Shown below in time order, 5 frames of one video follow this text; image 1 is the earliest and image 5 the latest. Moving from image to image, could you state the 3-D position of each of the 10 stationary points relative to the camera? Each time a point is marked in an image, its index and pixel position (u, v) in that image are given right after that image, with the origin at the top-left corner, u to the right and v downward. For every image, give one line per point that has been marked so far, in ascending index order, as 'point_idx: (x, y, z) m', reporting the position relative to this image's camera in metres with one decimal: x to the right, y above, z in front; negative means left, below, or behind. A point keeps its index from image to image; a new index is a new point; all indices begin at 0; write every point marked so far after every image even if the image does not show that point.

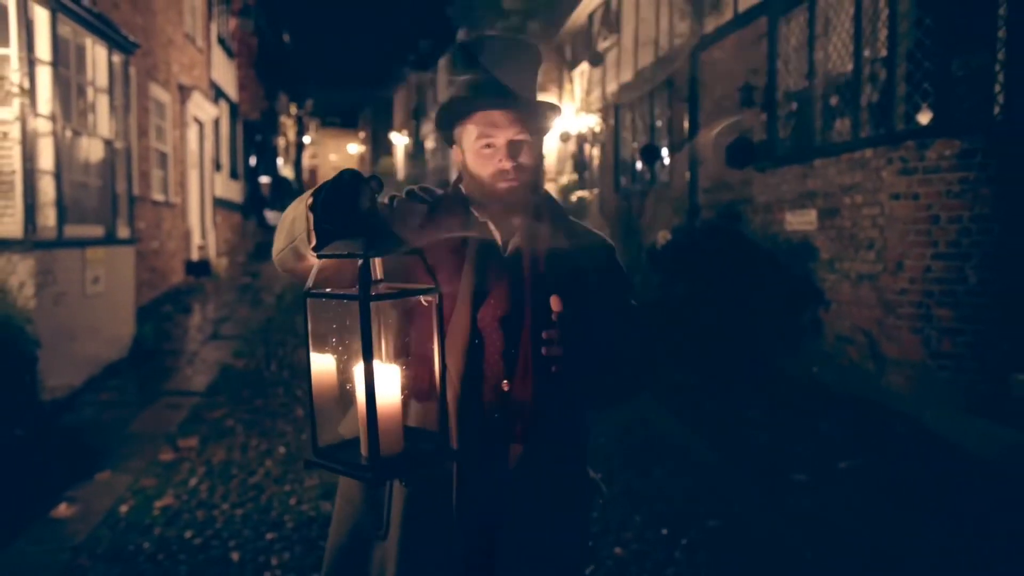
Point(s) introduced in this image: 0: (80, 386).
0: (-4.0, -0.9, +7.6) m
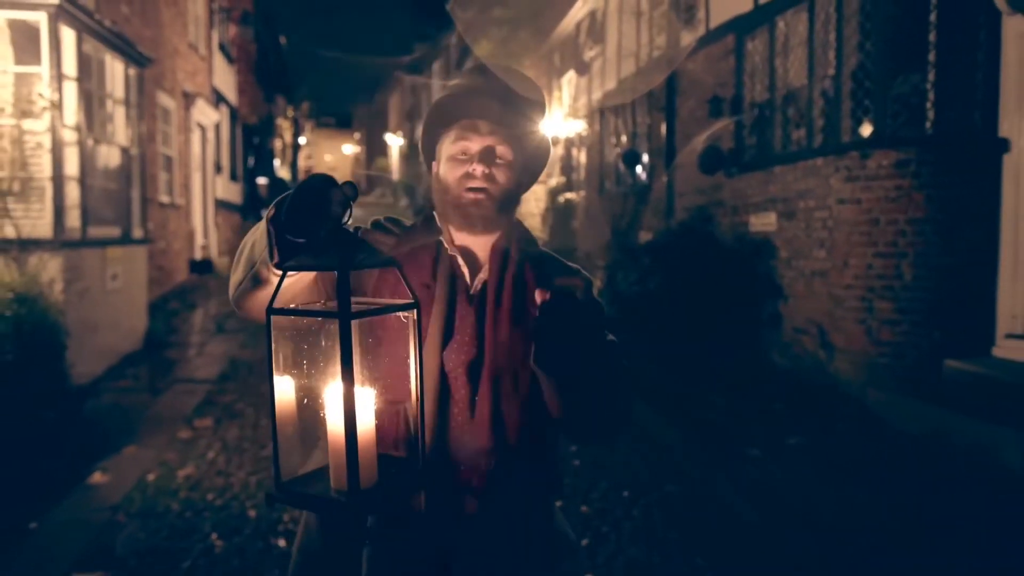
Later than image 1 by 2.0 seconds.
0: (-4.2, -0.9, +8.2) m
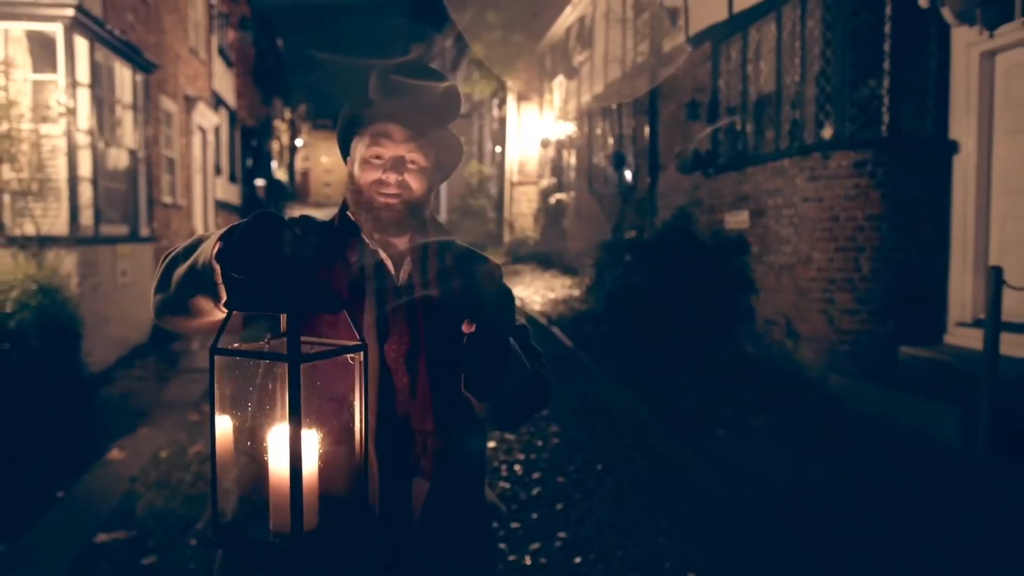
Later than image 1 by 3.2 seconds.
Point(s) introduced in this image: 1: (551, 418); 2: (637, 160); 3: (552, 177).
0: (-4.3, -0.8, +8.7) m
1: (+0.3, -1.2, +7.3) m
2: (+2.0, +2.1, +13.1) m
3: (+0.9, +2.6, +19.2) m
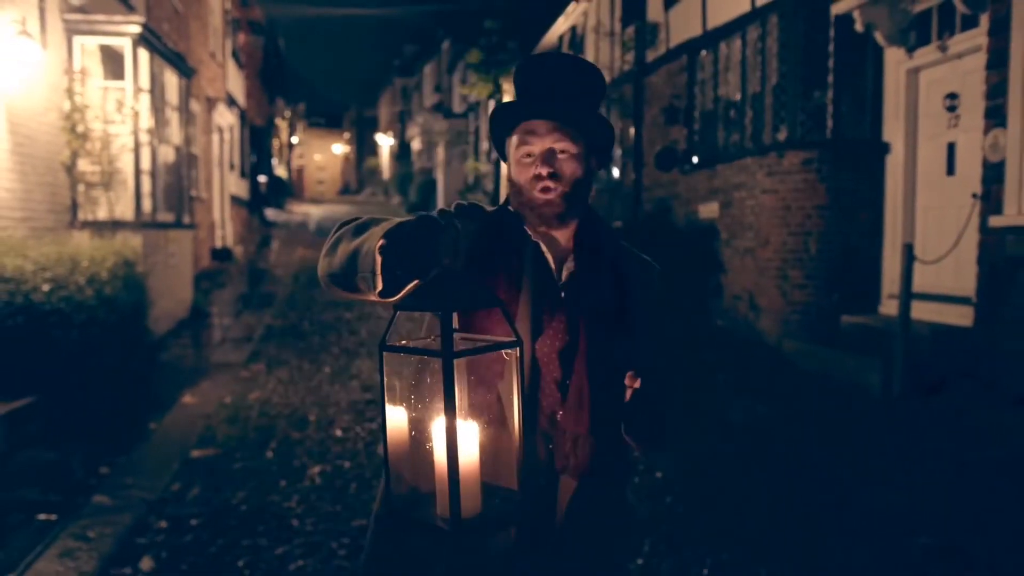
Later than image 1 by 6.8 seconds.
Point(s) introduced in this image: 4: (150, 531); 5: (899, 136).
0: (-4.3, -0.6, +10.0) m
1: (+0.4, -0.9, +8.6) m
2: (+2.0, +2.3, +14.4) m
3: (+0.8, +2.9, +20.6) m
4: (-2.2, -1.5, +4.9) m
5: (+4.0, +1.6, +8.3) m
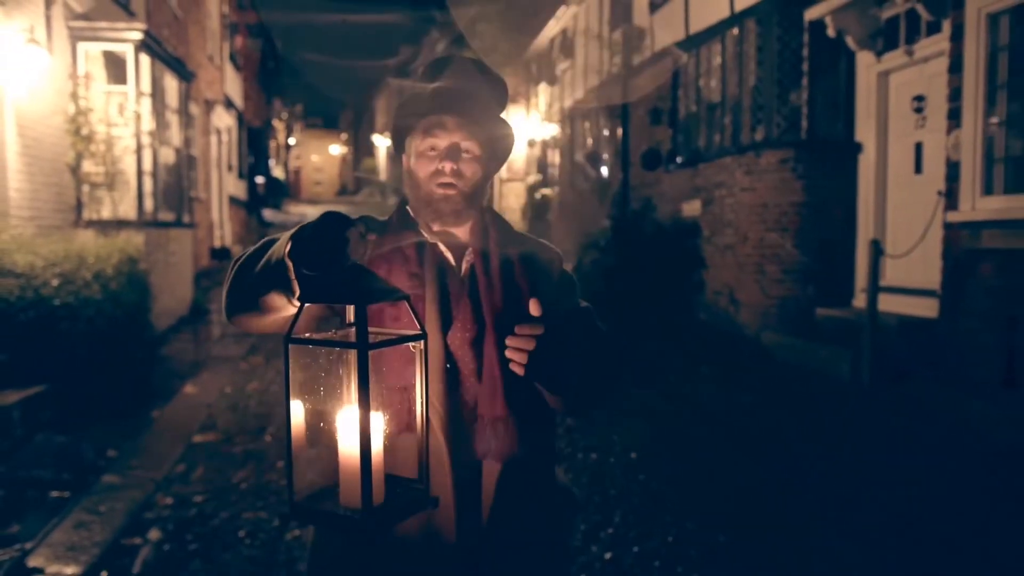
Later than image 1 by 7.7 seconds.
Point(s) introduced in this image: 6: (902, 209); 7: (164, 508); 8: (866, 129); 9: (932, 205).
0: (-4.4, -0.5, +10.3) m
1: (+0.2, -0.9, +9.0) m
2: (+1.8, +2.4, +14.8) m
3: (+0.7, +2.9, +20.9) m
4: (-2.3, -1.4, +5.2) m
5: (+3.8, +1.6, +8.7) m
6: (+4.0, +0.9, +8.4) m
7: (-2.2, -1.4, +5.2) m
8: (+3.8, +1.7, +8.8) m
9: (+4.1, +0.8, +7.9) m
